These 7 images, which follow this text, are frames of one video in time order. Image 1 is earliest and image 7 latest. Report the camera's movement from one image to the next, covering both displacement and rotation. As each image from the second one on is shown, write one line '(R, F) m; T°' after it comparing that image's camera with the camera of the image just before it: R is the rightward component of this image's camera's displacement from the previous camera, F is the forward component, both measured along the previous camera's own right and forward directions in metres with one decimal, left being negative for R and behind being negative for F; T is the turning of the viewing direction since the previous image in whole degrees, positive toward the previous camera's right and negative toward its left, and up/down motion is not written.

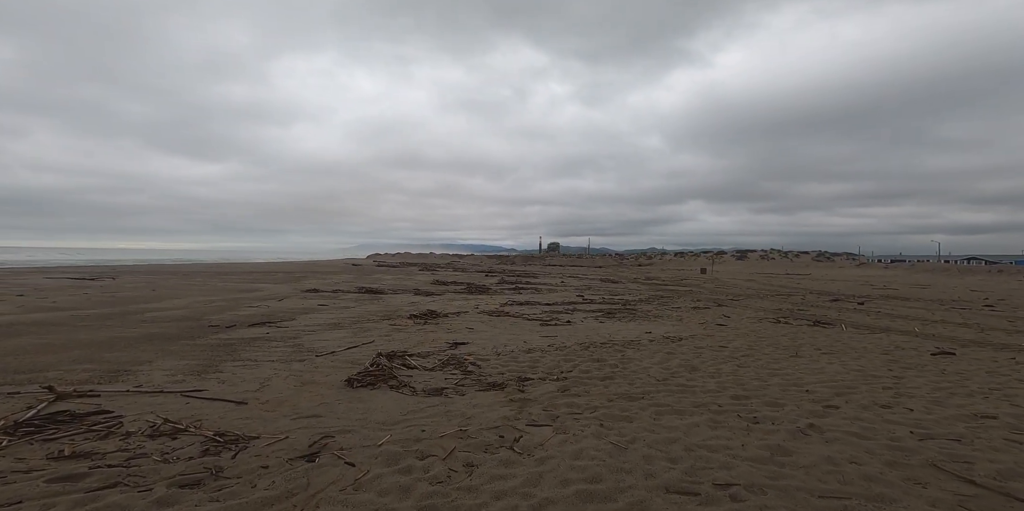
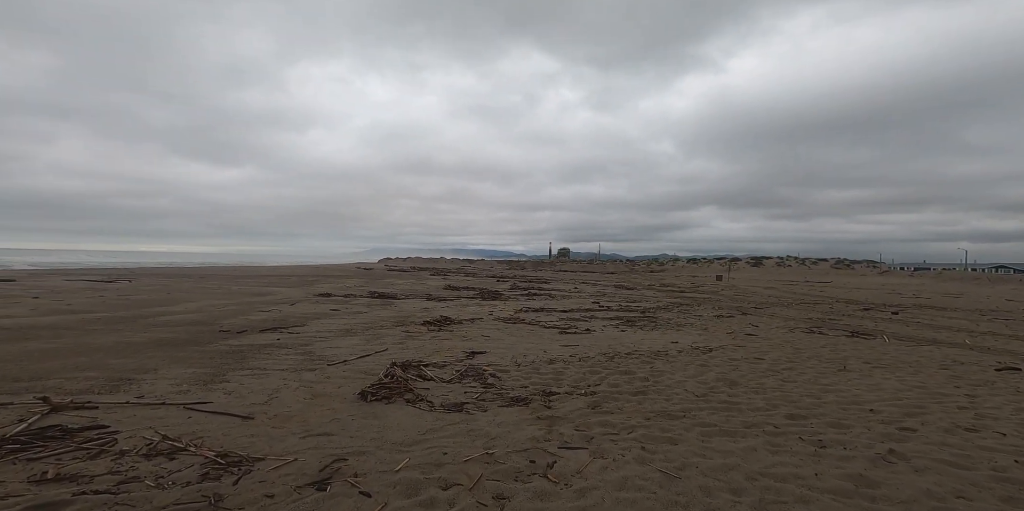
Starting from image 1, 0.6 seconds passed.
(-0.2, +0.5) m; -1°
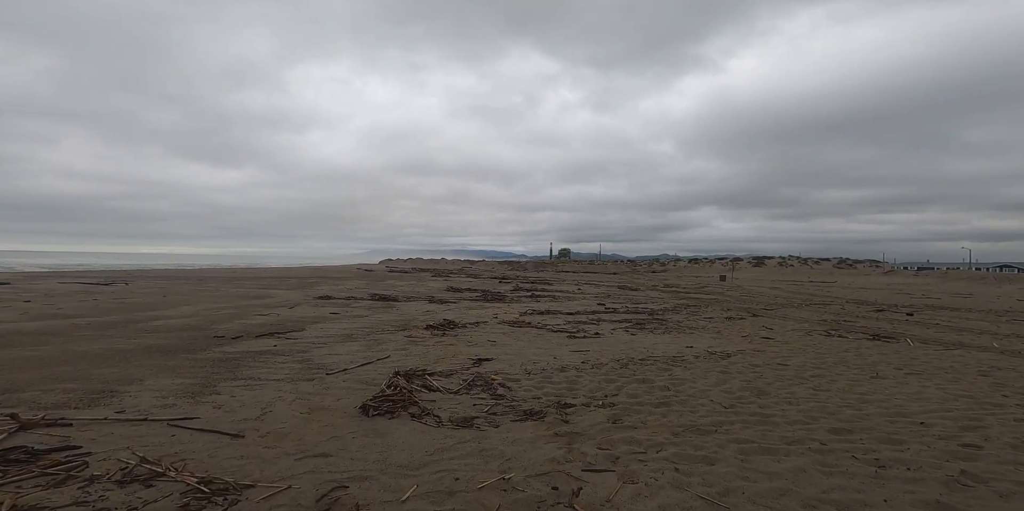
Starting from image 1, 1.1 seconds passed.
(-0.1, +0.5) m; 0°
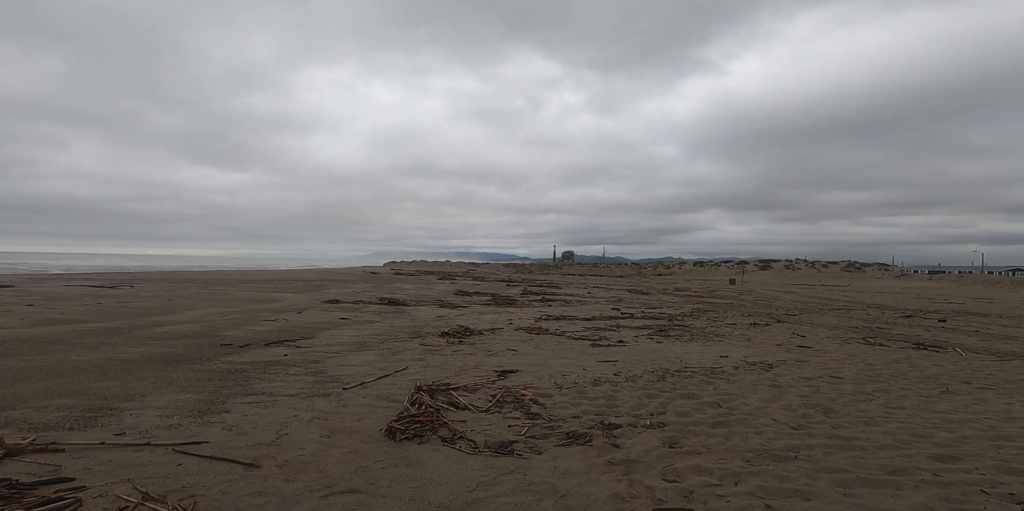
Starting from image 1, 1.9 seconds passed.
(-0.4, +0.5) m; 0°
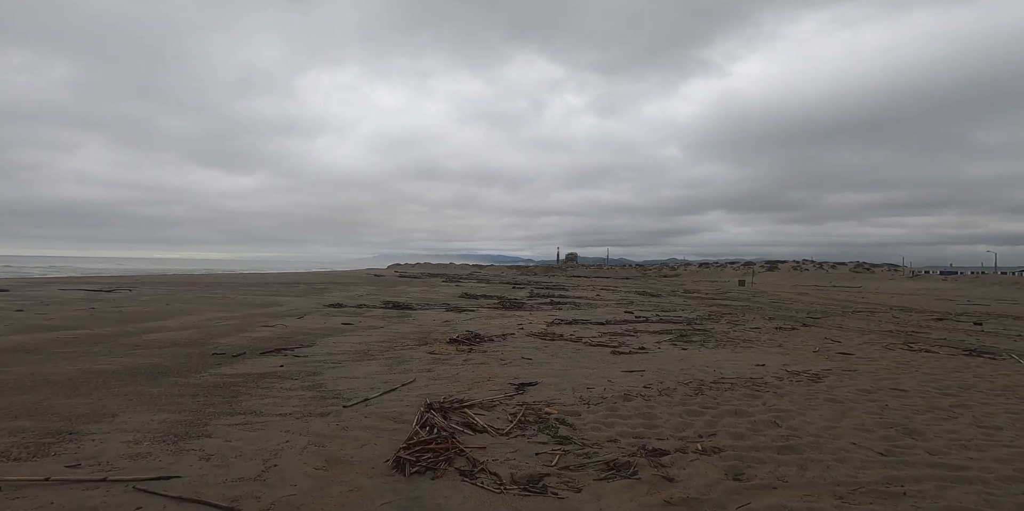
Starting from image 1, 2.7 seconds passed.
(-0.2, +0.8) m; 0°
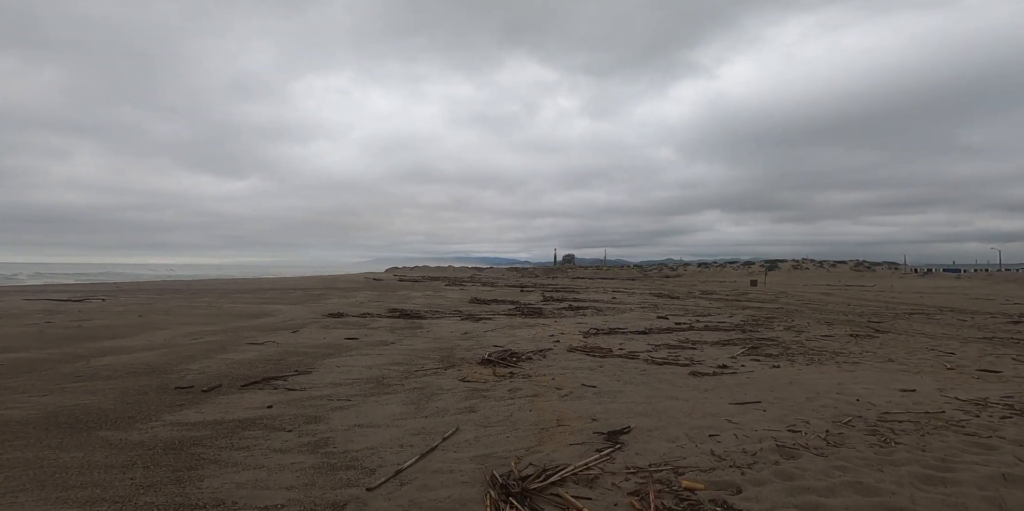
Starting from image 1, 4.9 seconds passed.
(-0.9, +2.2) m; +1°
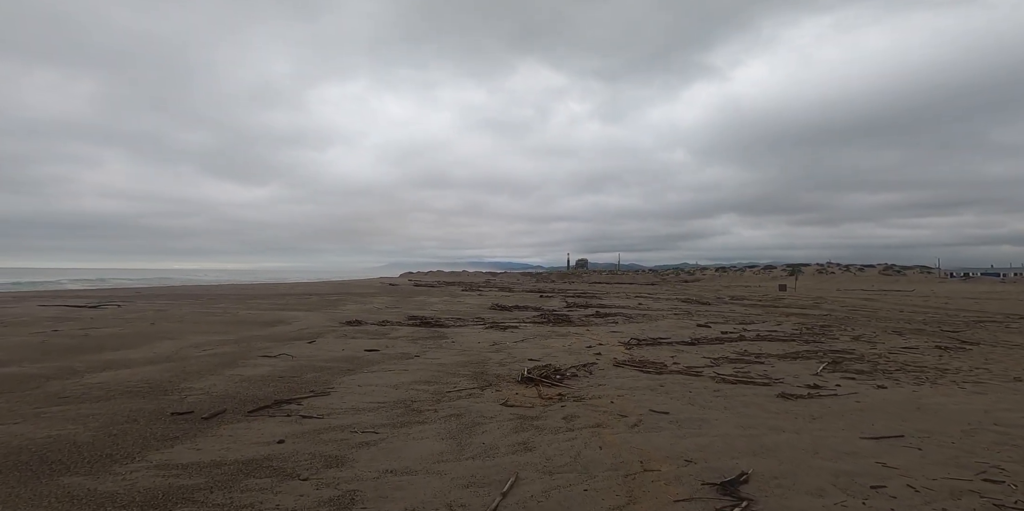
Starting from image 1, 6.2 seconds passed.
(-0.5, +1.2) m; -2°
